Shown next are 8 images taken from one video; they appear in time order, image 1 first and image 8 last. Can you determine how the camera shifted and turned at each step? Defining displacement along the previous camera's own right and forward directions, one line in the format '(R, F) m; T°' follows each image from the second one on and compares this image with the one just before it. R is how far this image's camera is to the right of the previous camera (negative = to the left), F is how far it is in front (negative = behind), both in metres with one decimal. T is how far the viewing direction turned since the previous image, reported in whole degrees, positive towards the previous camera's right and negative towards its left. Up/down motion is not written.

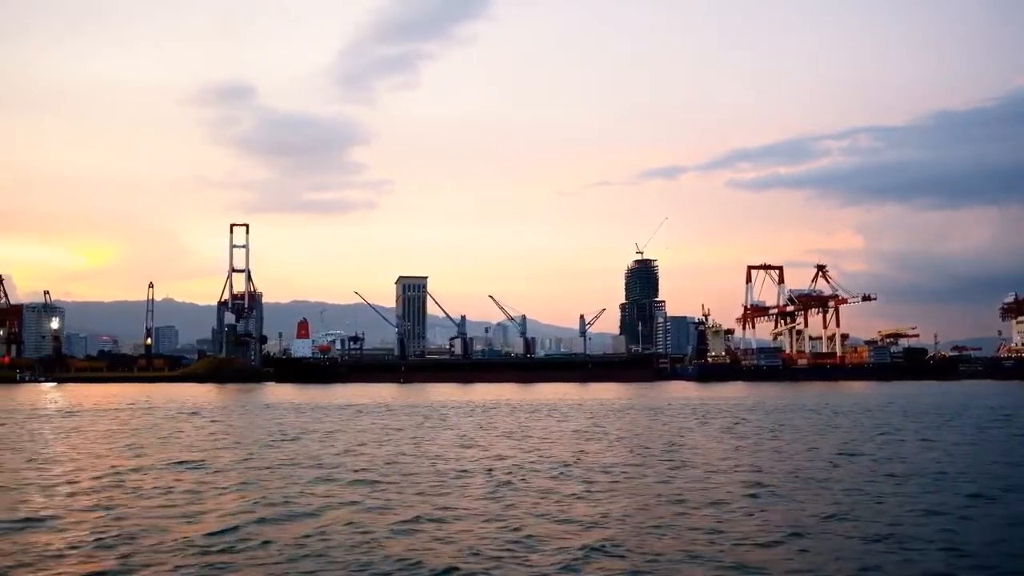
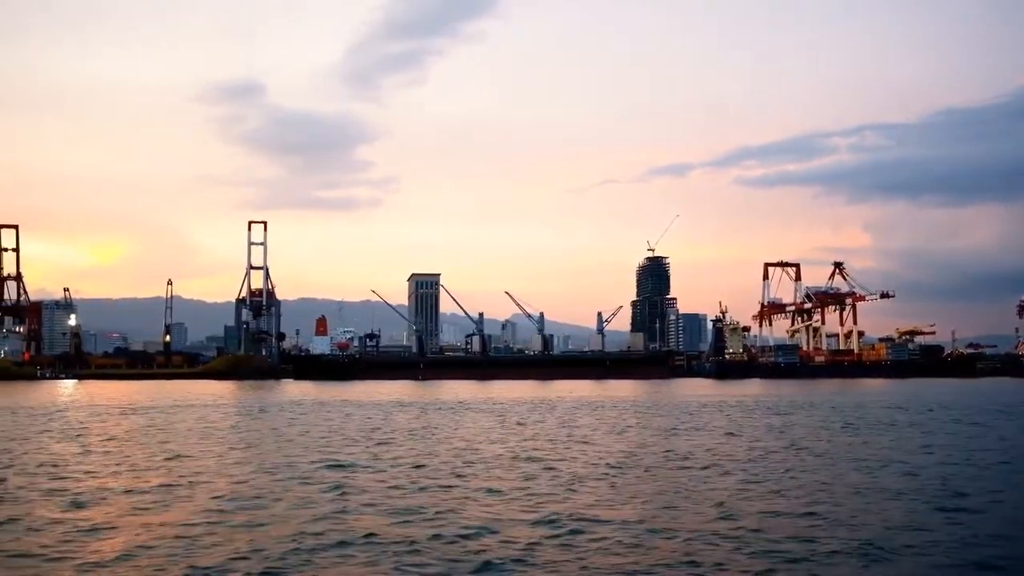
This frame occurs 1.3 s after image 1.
(-1.1, 0.0) m; 0°
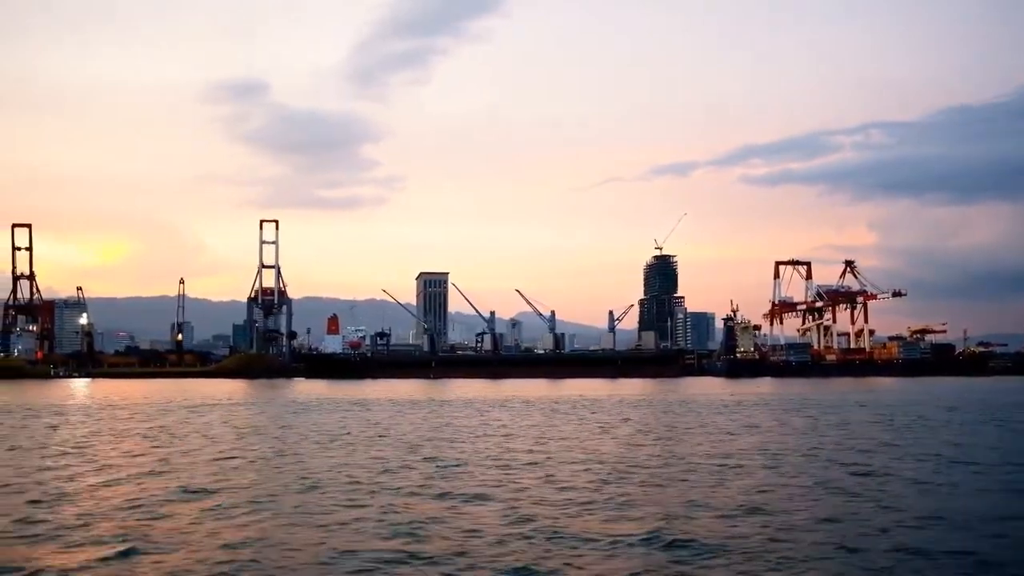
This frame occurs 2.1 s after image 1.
(-0.7, 0.0) m; 0°
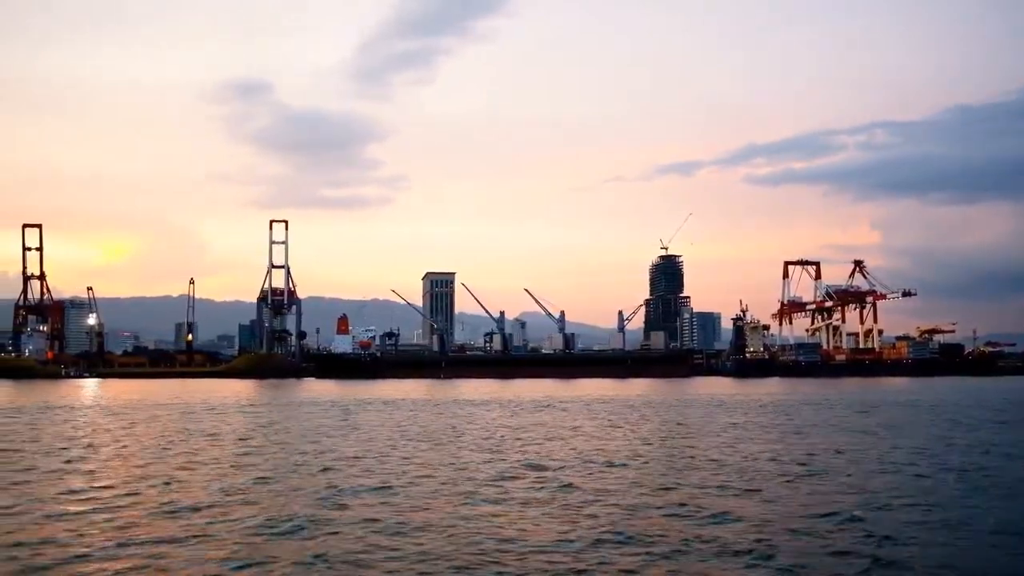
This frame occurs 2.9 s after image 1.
(-0.7, 0.0) m; 0°
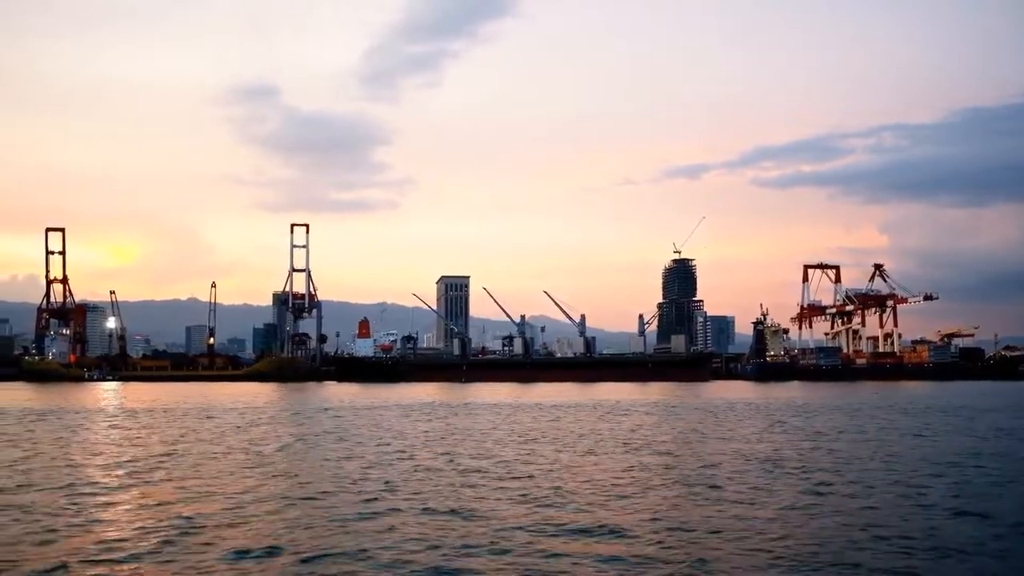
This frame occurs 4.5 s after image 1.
(-1.3, 0.0) m; 0°
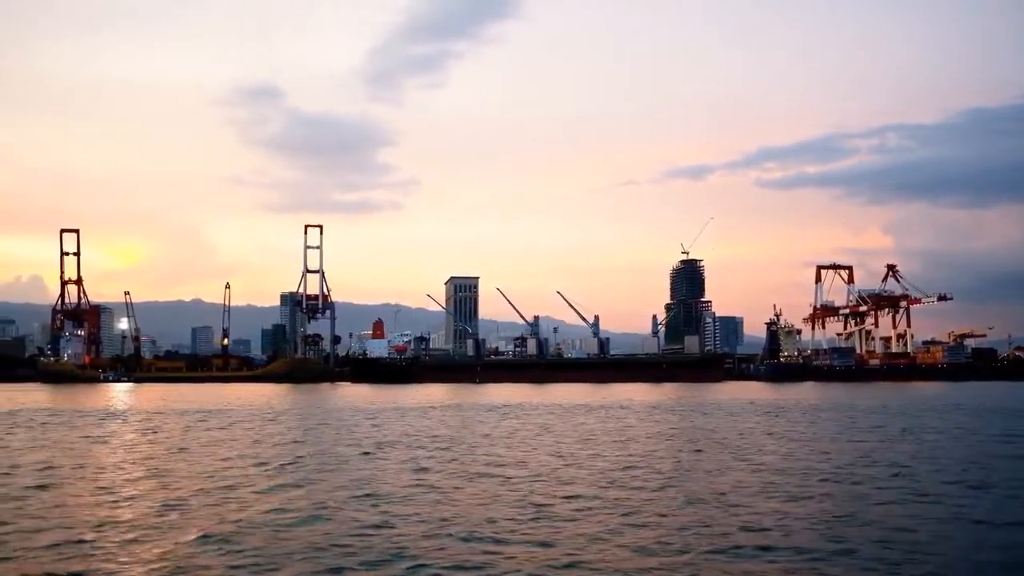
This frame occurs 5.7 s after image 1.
(-1.1, 0.0) m; 0°
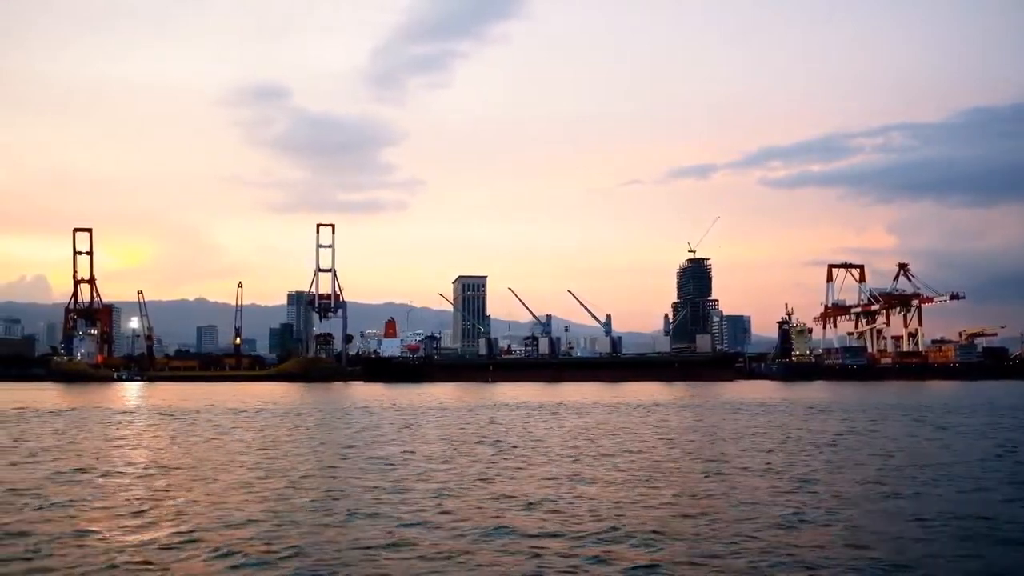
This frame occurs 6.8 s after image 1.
(-0.9, 0.0) m; 0°
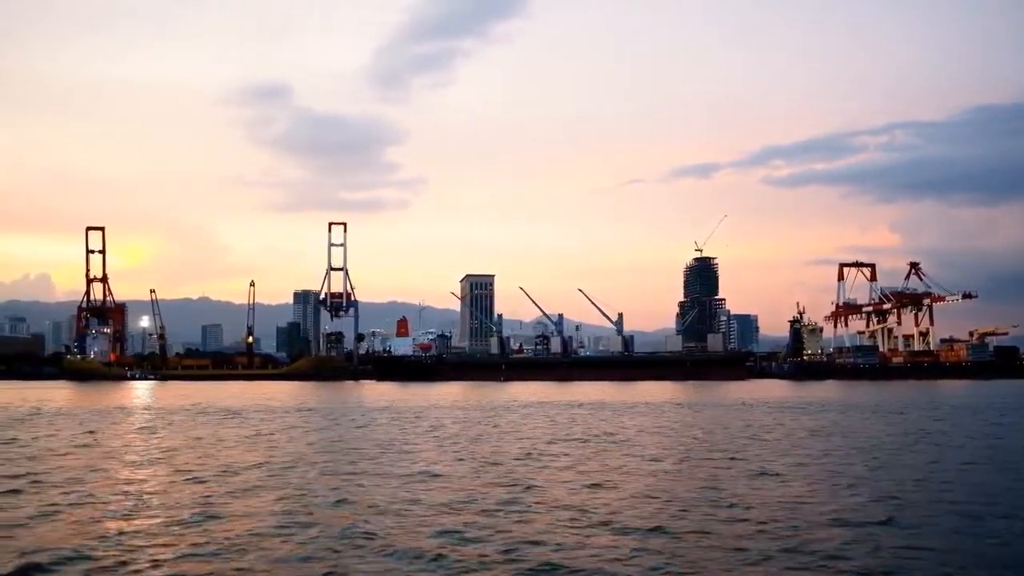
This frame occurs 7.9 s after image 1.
(-1.0, 0.0) m; 0°
